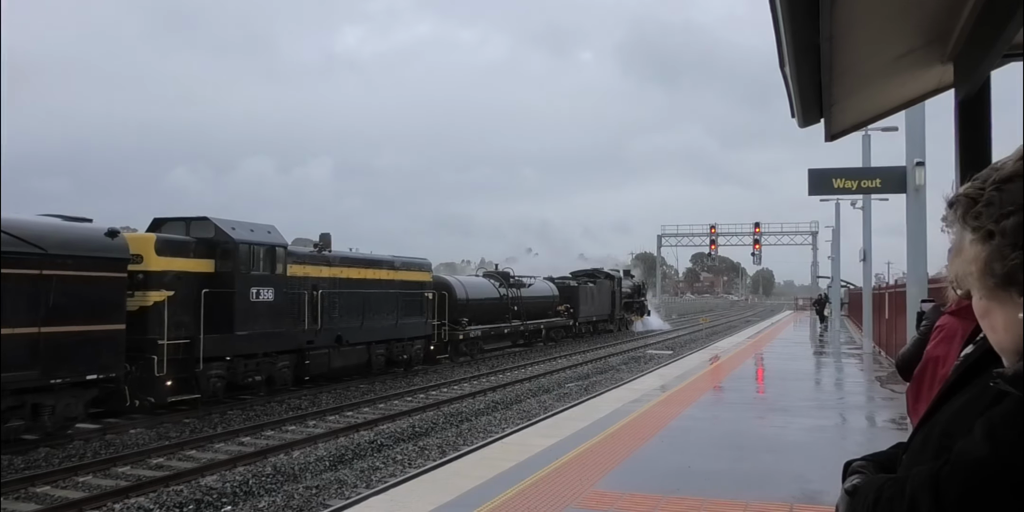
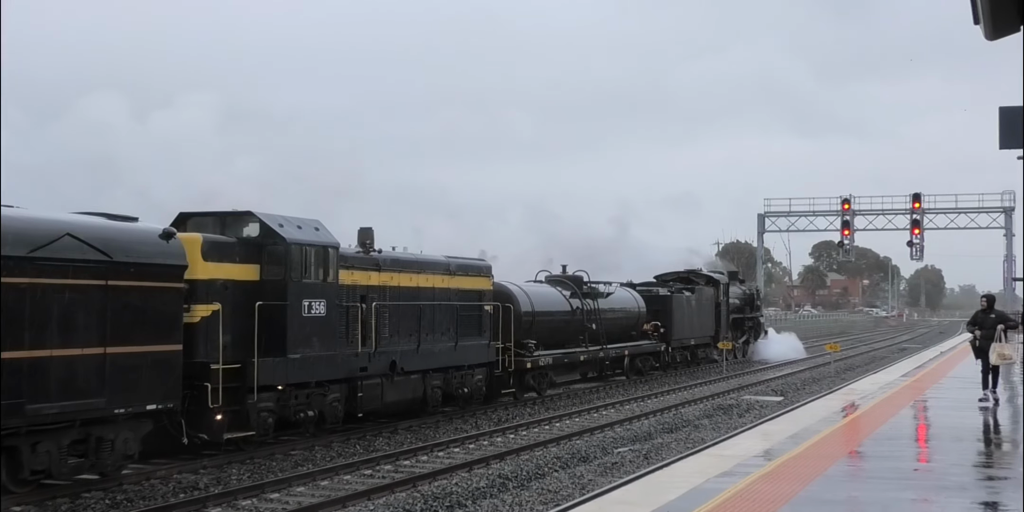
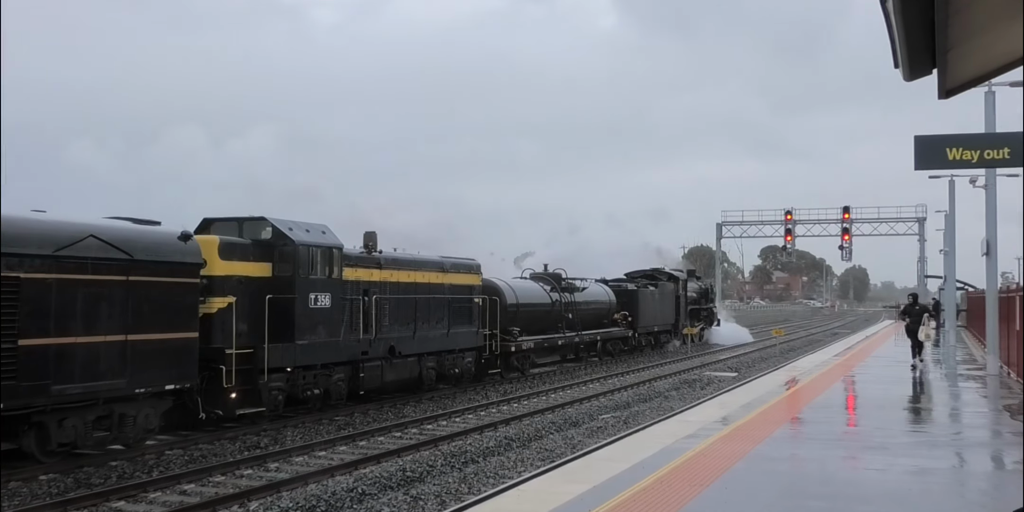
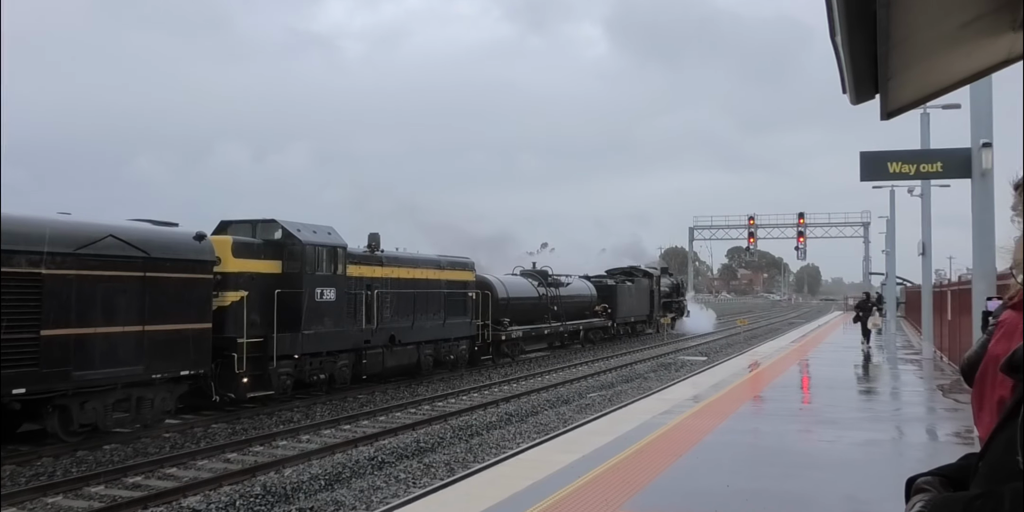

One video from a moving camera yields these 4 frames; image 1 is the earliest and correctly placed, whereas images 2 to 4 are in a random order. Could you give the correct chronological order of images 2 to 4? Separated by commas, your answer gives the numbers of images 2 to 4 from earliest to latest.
4, 3, 2
